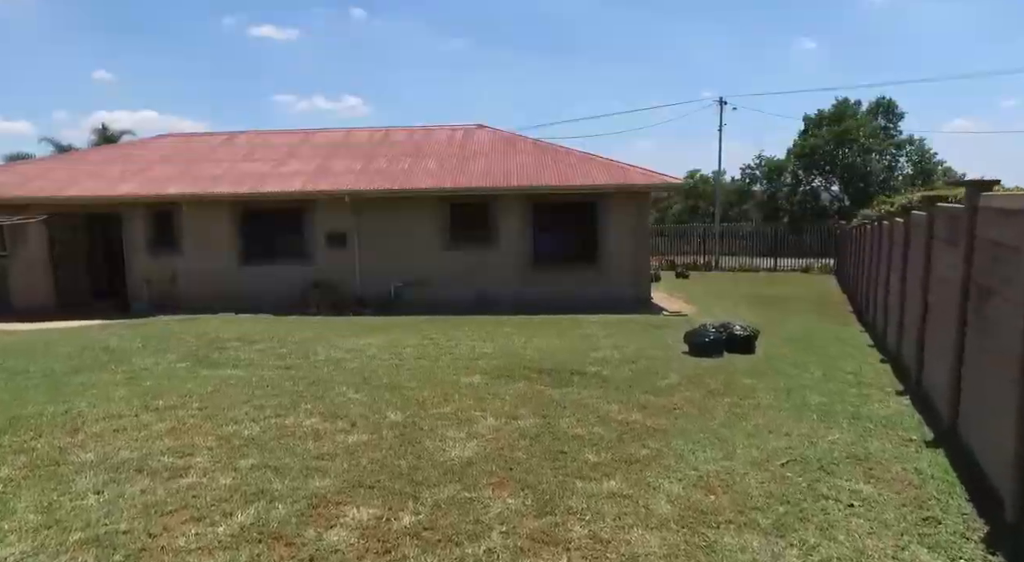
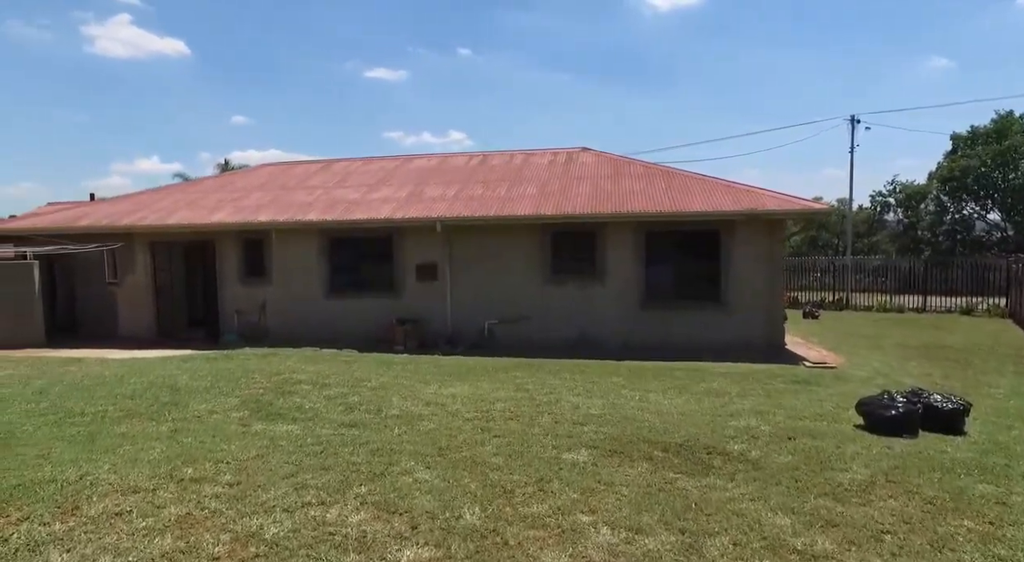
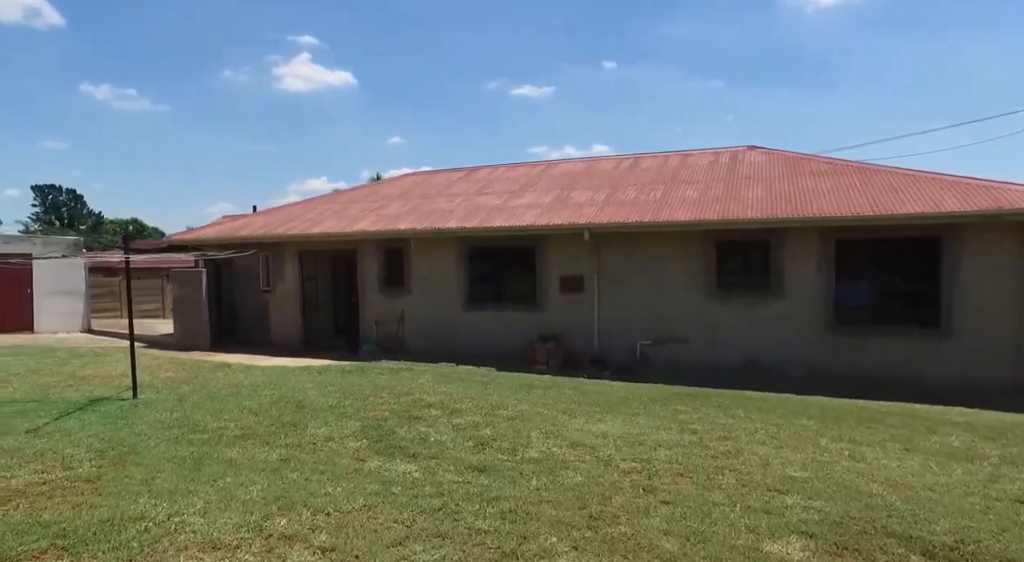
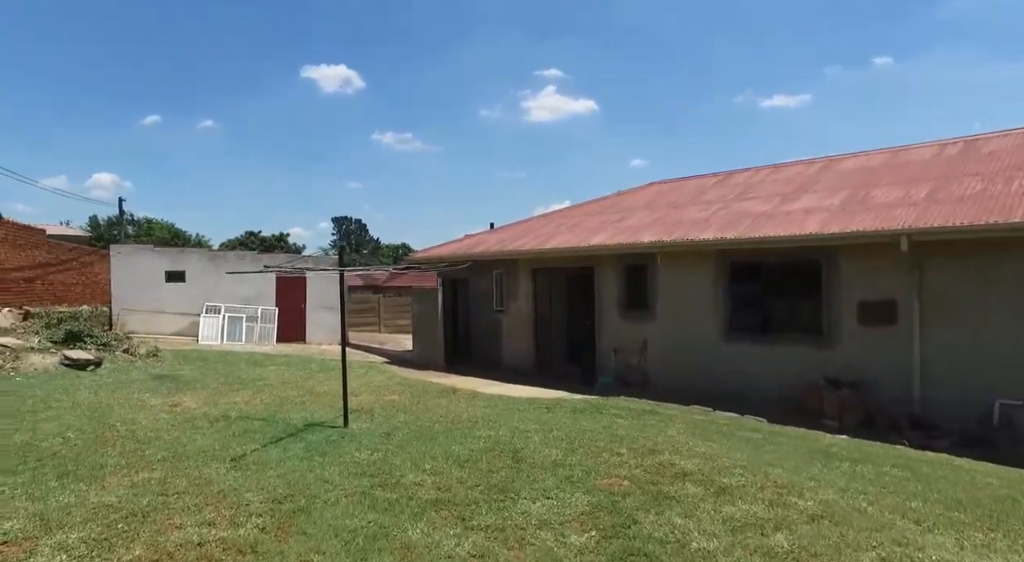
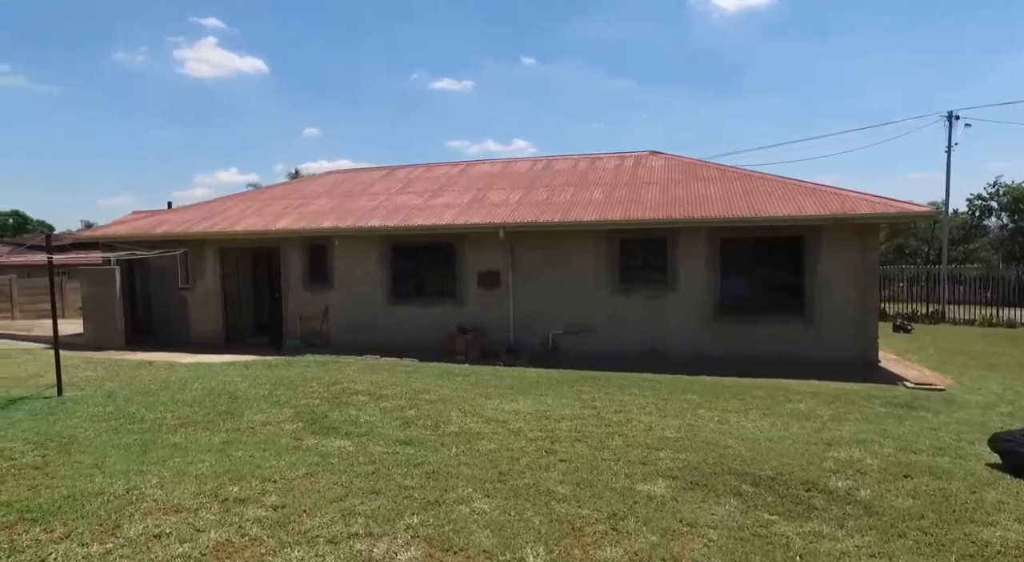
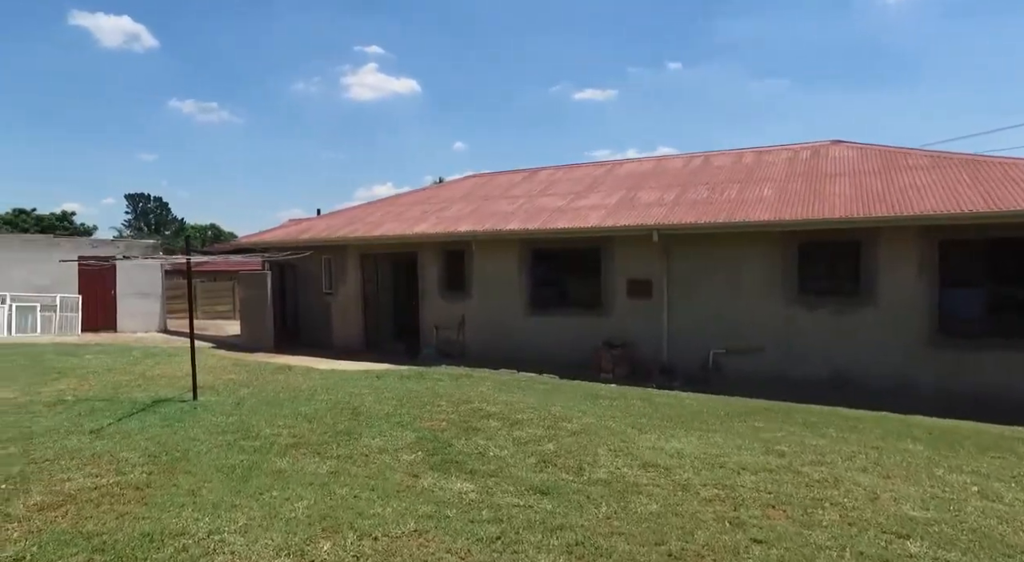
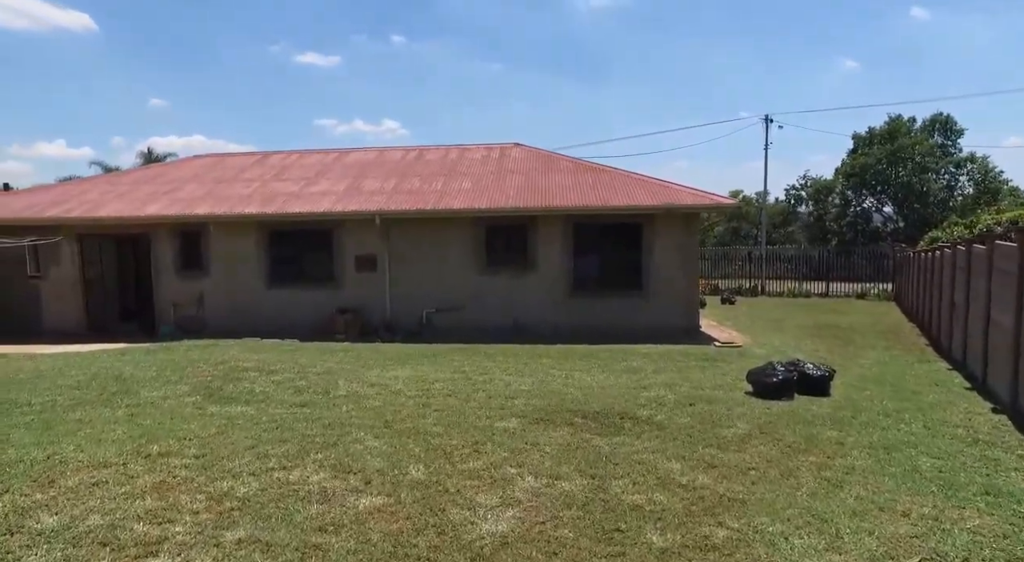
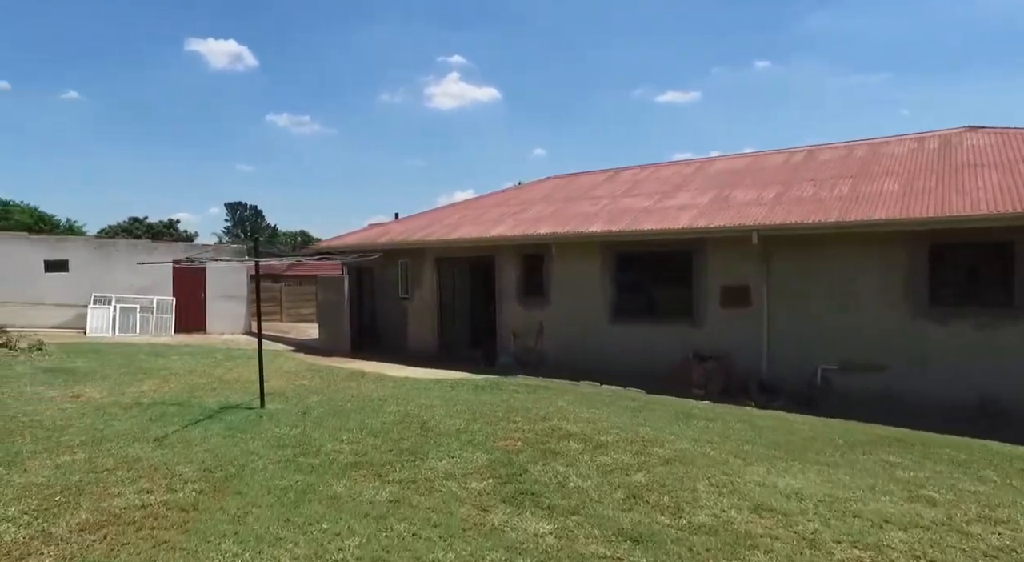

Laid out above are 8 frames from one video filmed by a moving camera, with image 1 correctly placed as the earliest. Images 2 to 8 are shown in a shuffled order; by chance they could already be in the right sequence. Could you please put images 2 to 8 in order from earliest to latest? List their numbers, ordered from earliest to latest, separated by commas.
7, 2, 5, 3, 6, 8, 4
